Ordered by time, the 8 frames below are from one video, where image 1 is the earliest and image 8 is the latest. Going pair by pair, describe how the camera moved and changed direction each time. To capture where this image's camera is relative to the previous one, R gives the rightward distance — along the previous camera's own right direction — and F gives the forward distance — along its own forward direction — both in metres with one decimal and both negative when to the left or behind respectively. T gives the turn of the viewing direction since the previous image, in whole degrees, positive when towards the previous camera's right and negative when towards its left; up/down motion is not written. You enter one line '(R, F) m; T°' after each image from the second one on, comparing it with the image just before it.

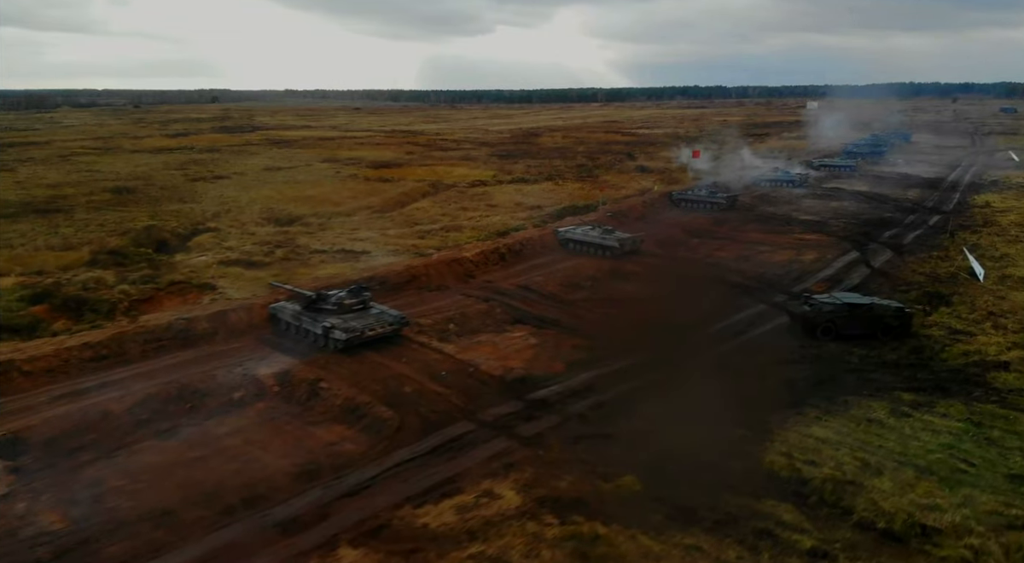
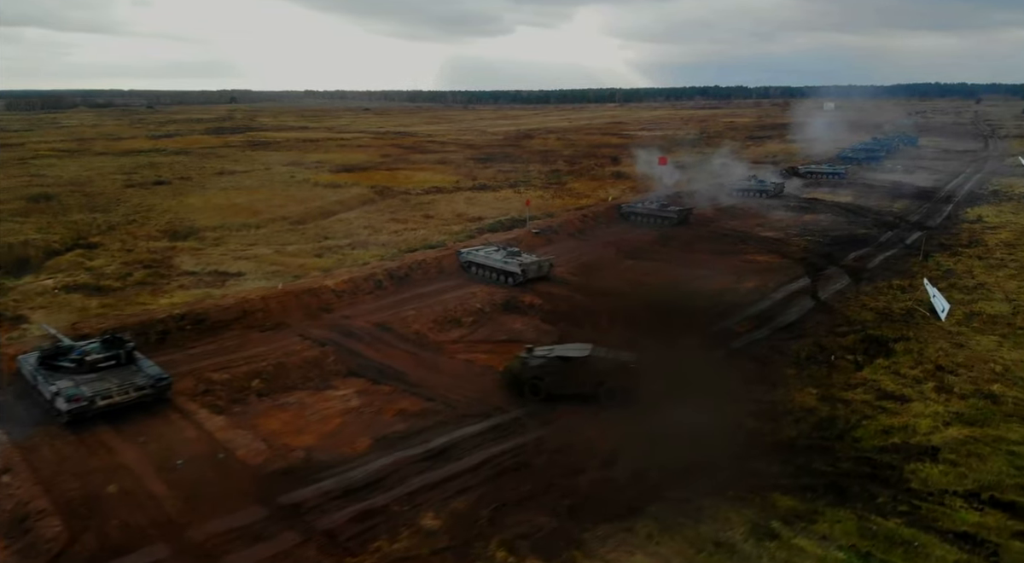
(+5.0, +4.4) m; -1°
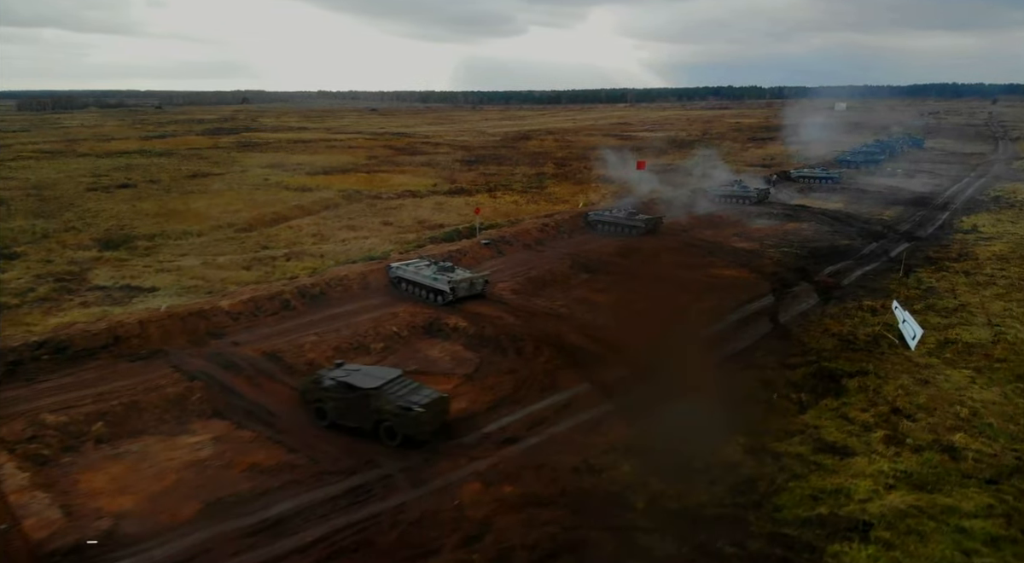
(+2.8, +2.5) m; -1°
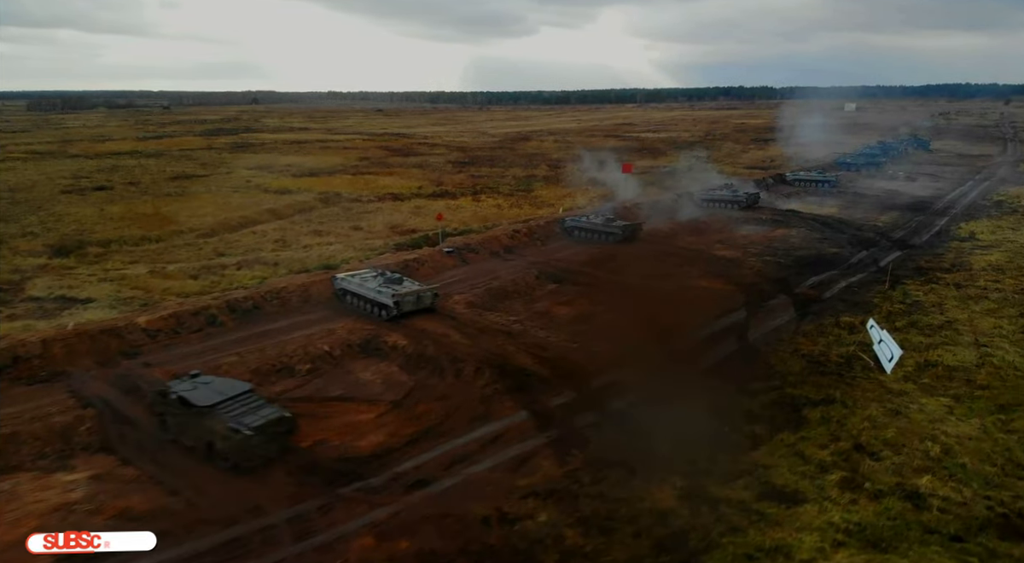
(+1.9, +1.7) m; -1°
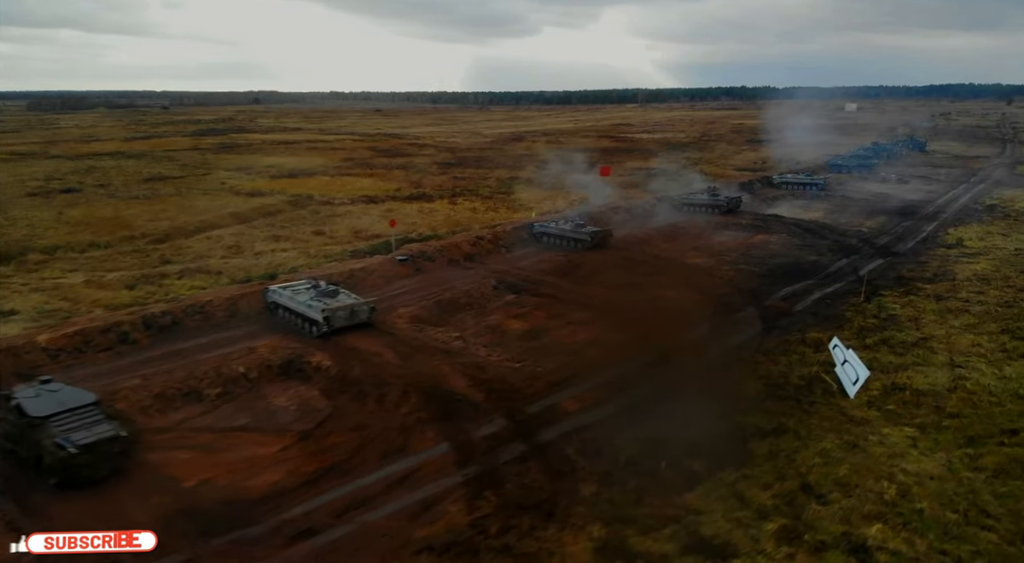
(+1.8, +1.6) m; 0°
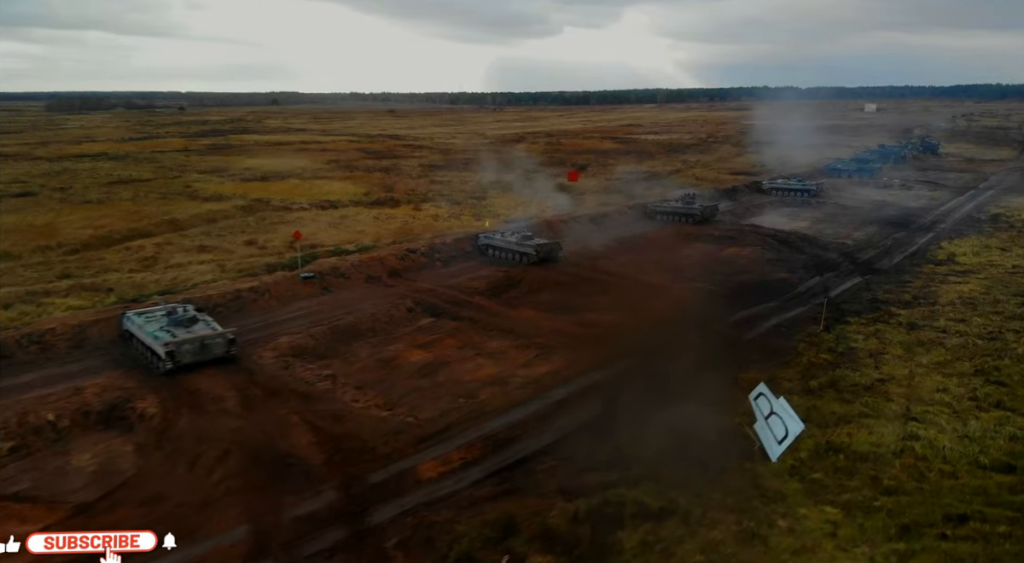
(+3.5, +3.1) m; -2°
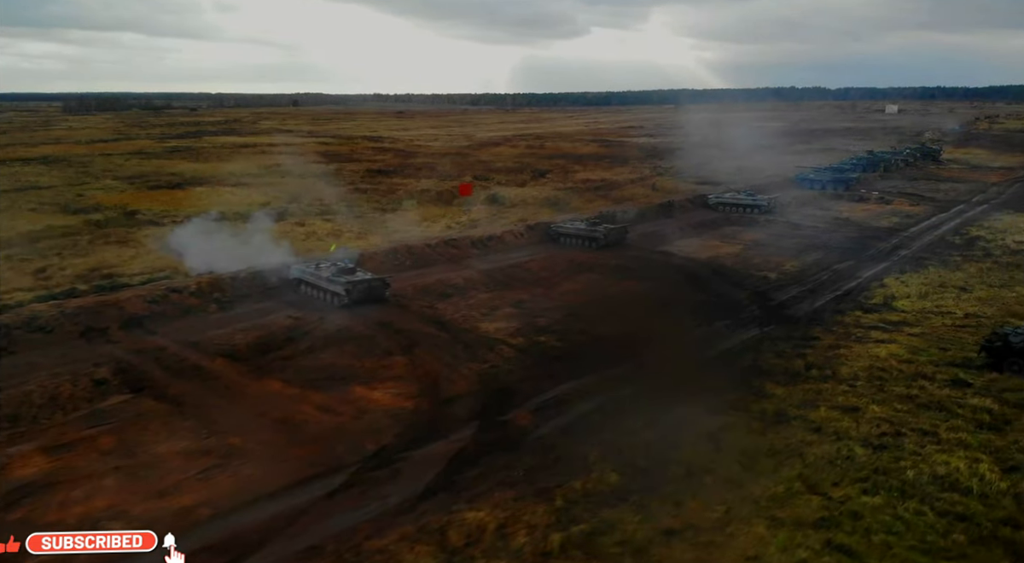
(+7.2, +6.6) m; -2°
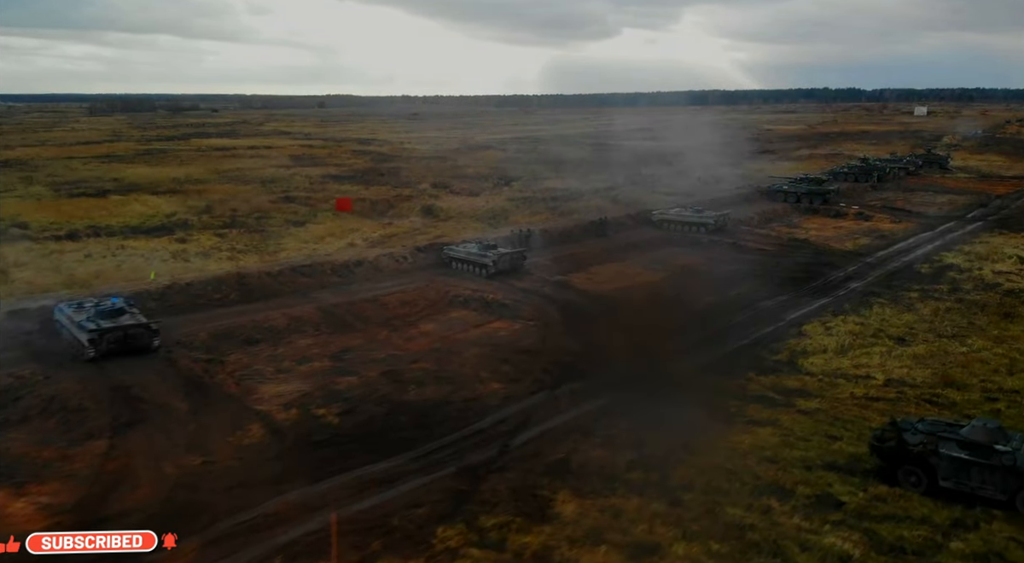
(+6.0, +5.0) m; -2°
